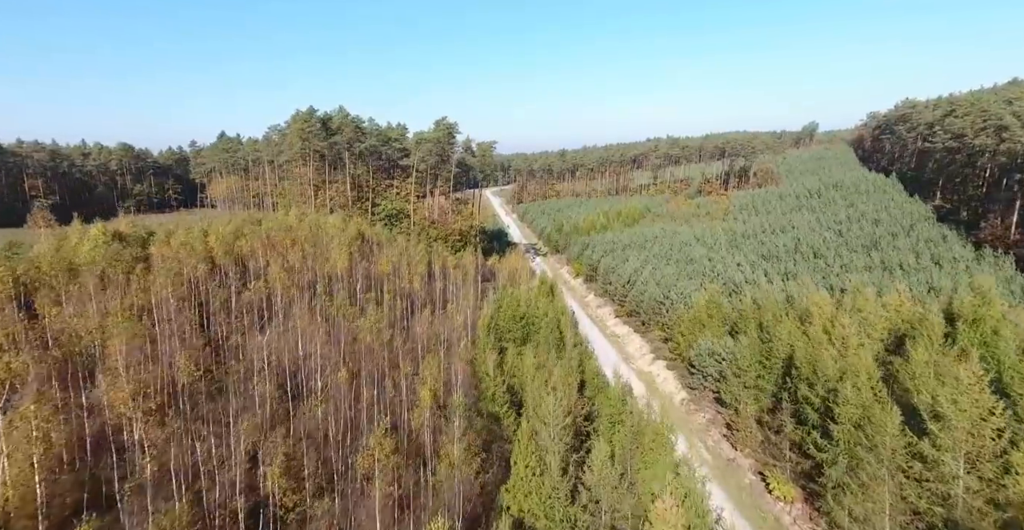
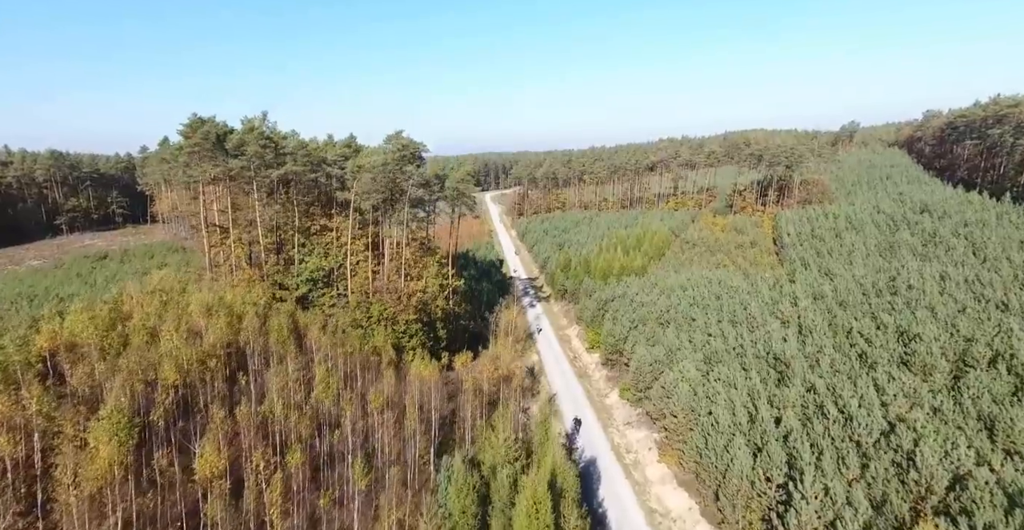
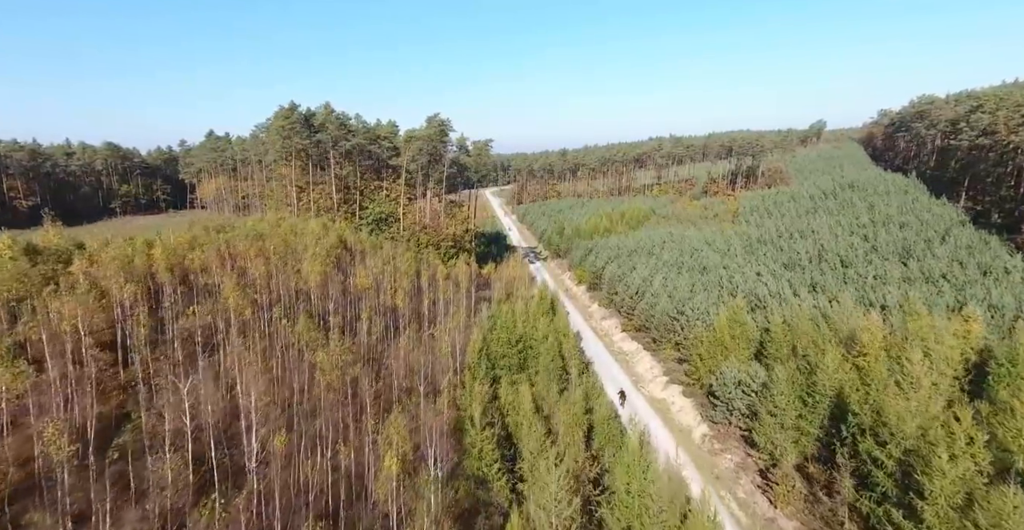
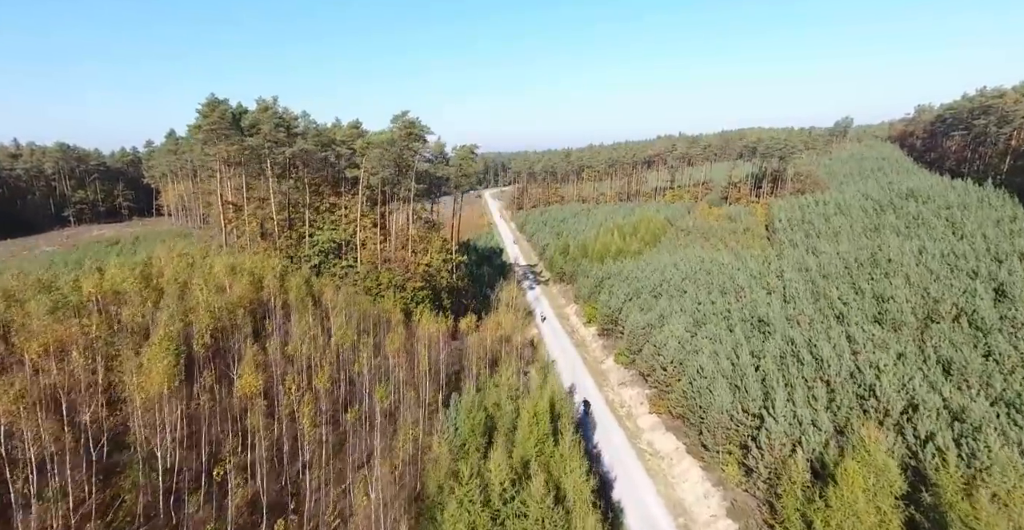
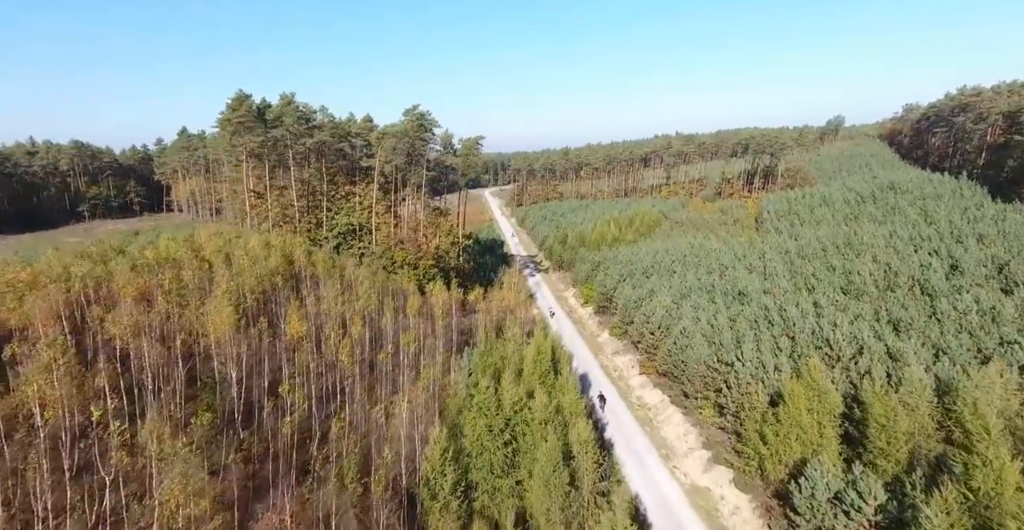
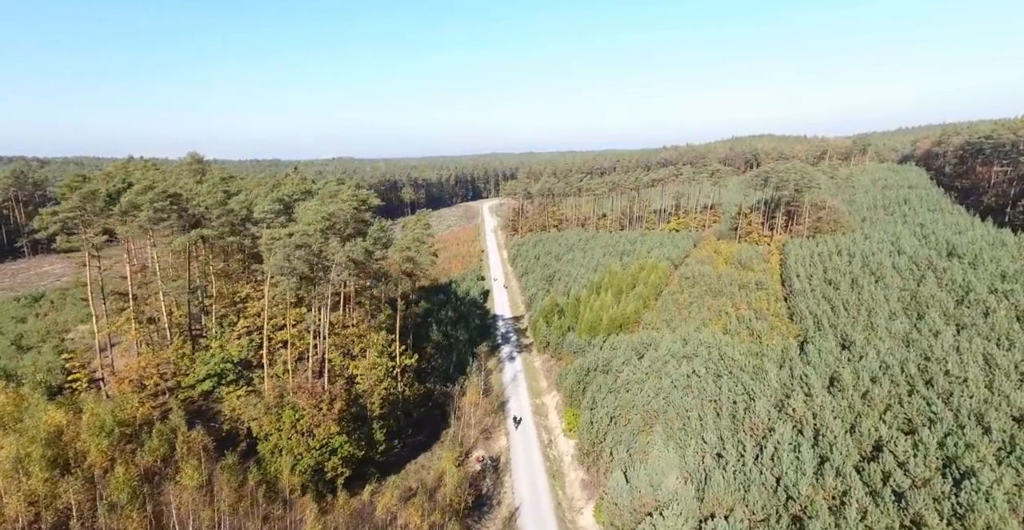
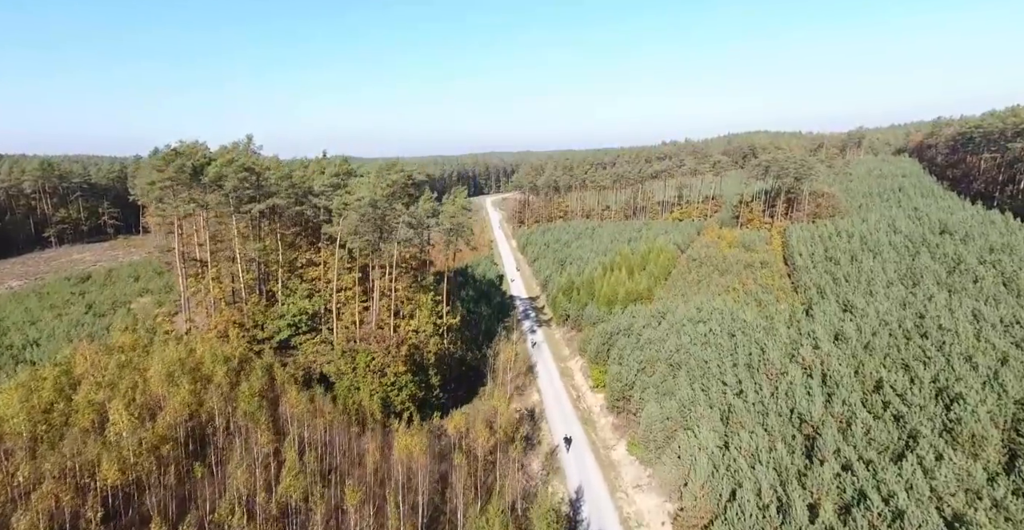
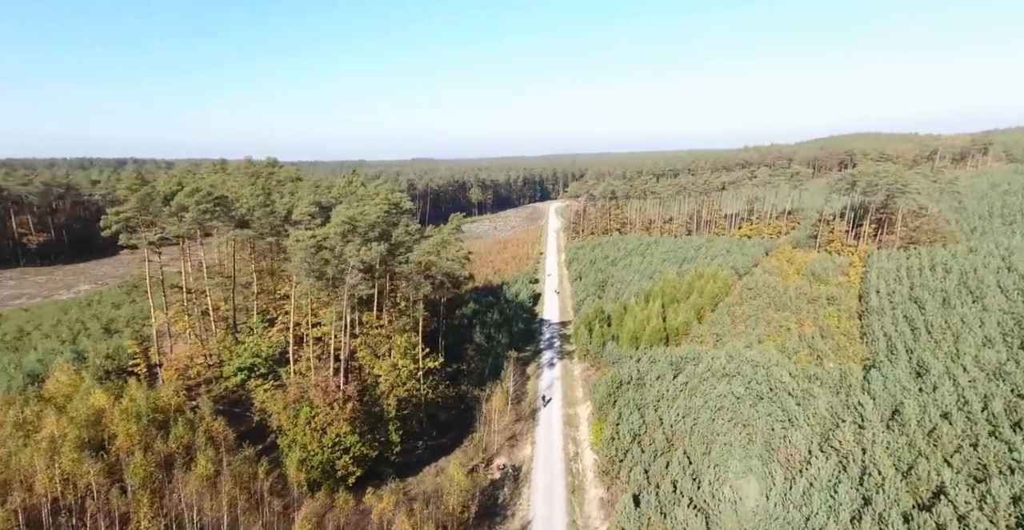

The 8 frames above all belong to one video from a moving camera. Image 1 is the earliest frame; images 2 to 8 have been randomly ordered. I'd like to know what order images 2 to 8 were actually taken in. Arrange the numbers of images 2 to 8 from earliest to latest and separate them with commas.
3, 5, 4, 2, 7, 6, 8
